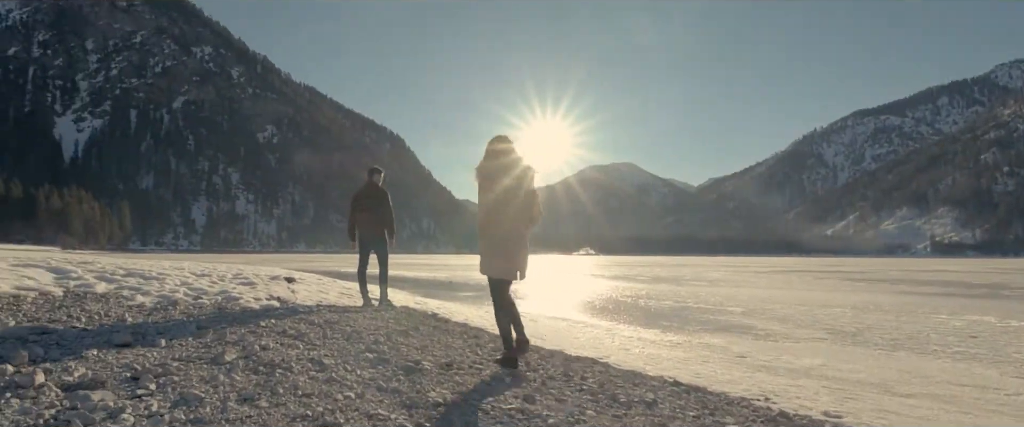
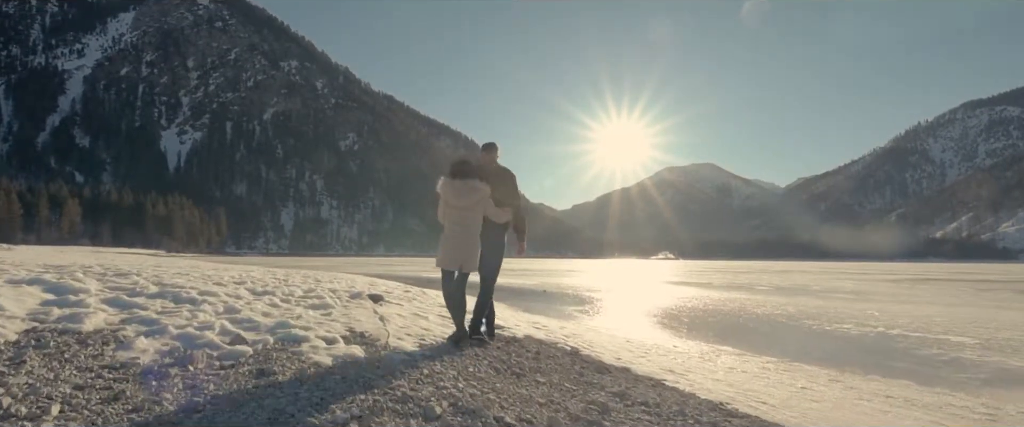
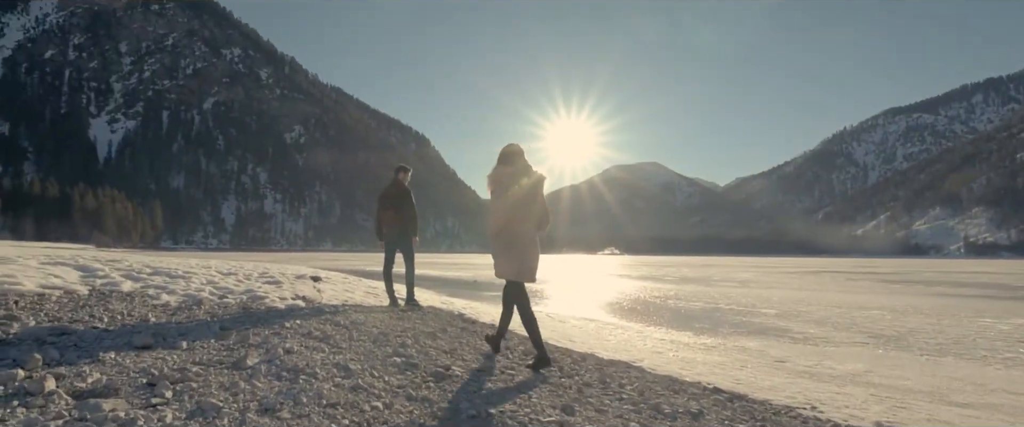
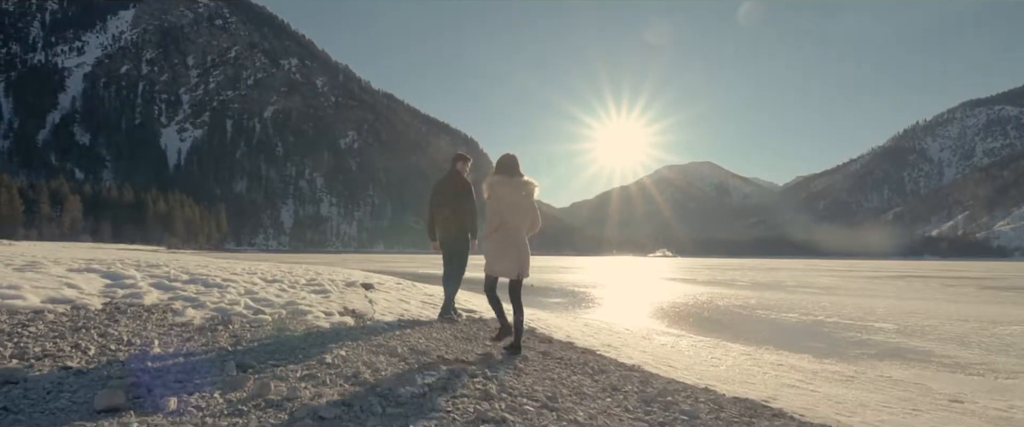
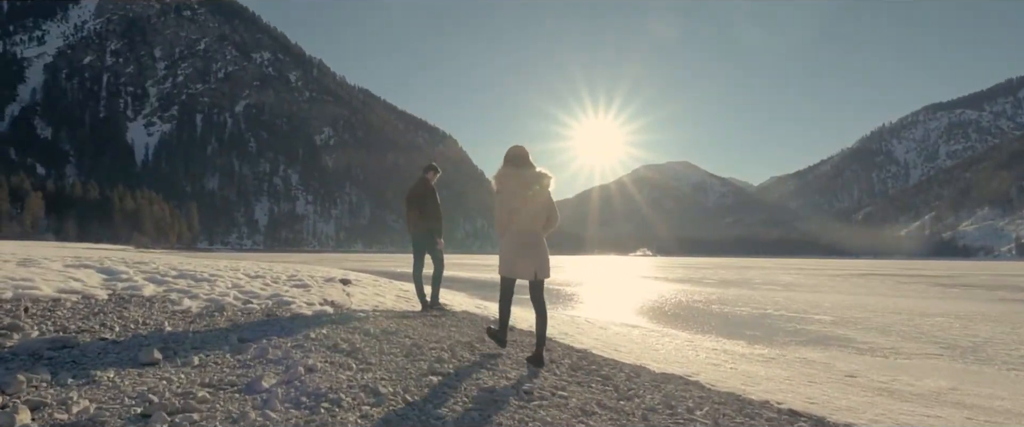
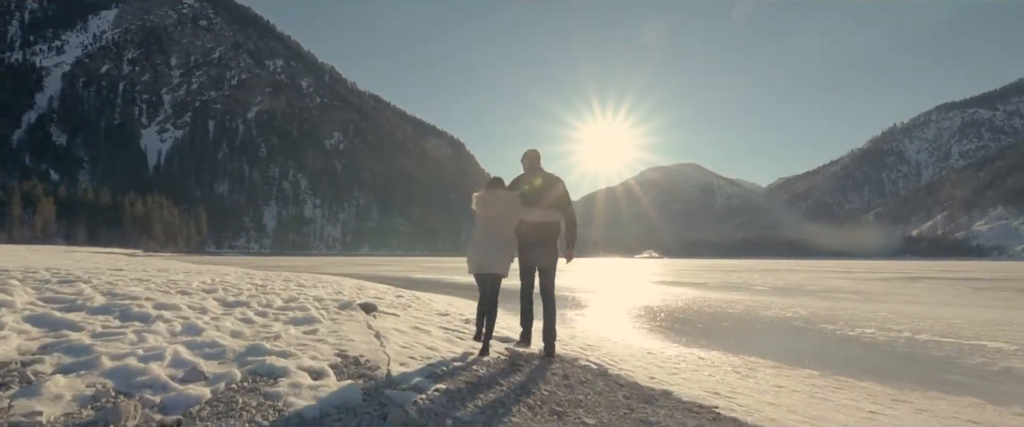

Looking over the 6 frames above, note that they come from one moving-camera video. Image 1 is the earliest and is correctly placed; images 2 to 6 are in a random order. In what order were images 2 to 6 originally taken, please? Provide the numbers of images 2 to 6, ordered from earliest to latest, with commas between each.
3, 5, 4, 2, 6
